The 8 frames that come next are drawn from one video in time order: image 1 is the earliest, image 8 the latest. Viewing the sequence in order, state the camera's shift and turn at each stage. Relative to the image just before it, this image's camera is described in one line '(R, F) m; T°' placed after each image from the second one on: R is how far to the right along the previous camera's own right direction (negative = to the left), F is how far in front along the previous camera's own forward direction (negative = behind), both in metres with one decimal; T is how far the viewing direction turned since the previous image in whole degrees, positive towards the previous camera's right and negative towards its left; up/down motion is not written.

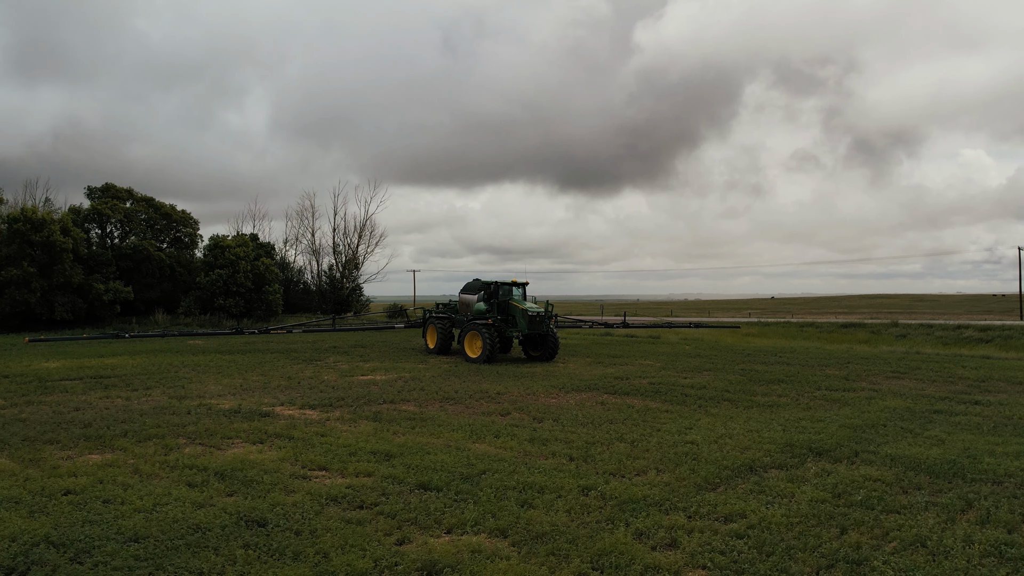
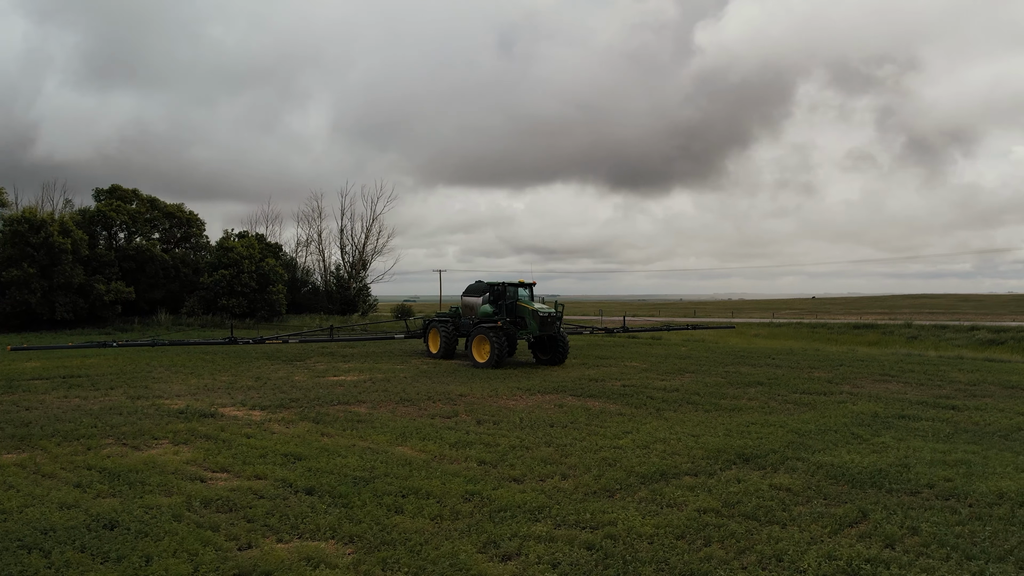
(+1.4, +0.1) m; -3°
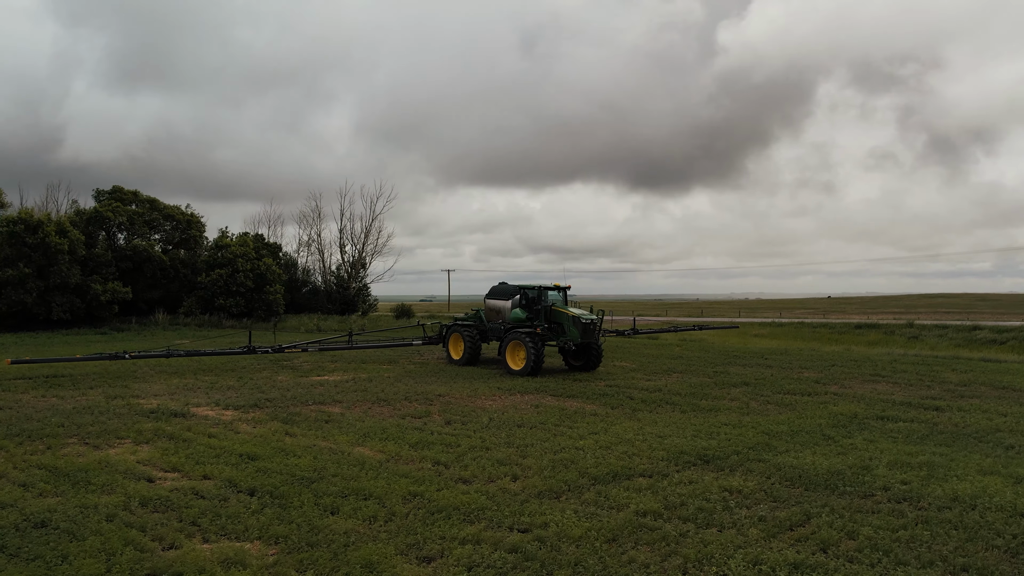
(+0.7, 0.0) m; -1°
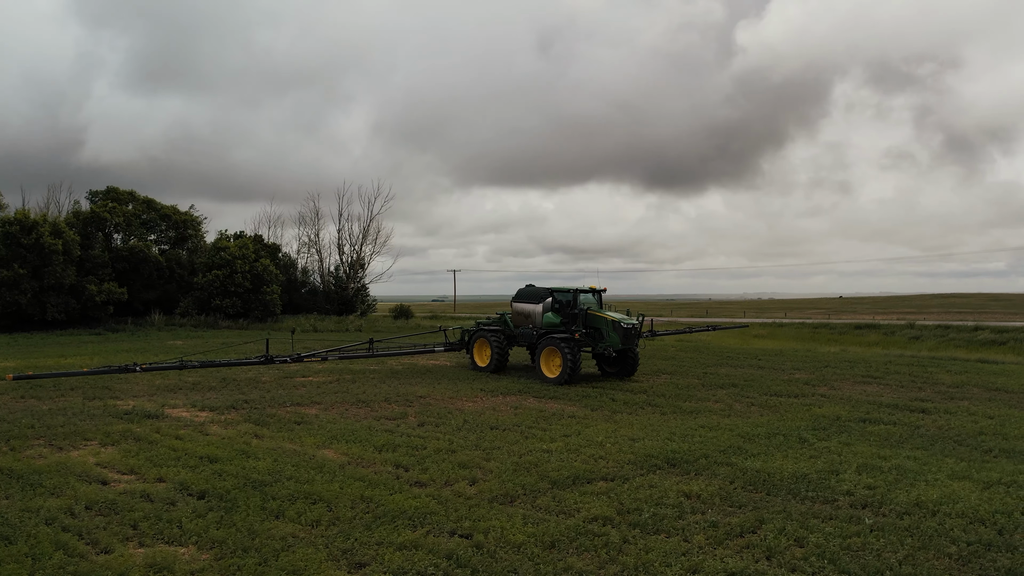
(+0.5, +0.1) m; -1°
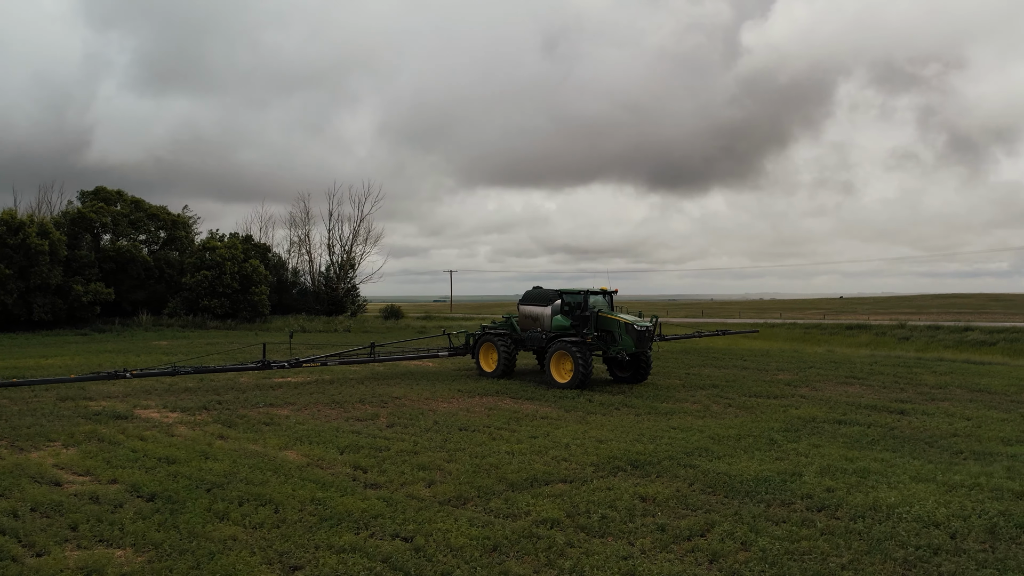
(+0.5, 0.0) m; 0°
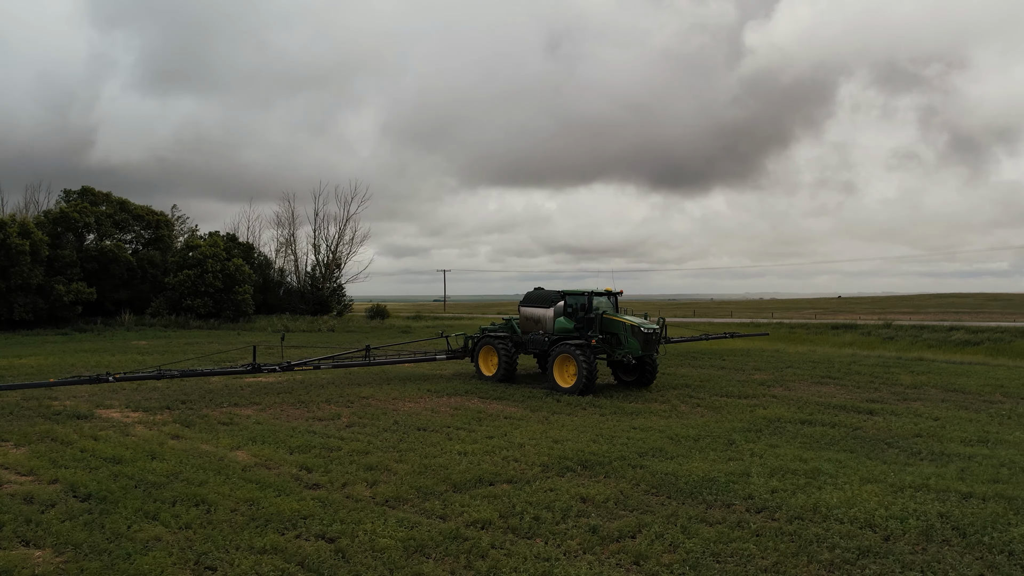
(+0.6, 0.0) m; 0°
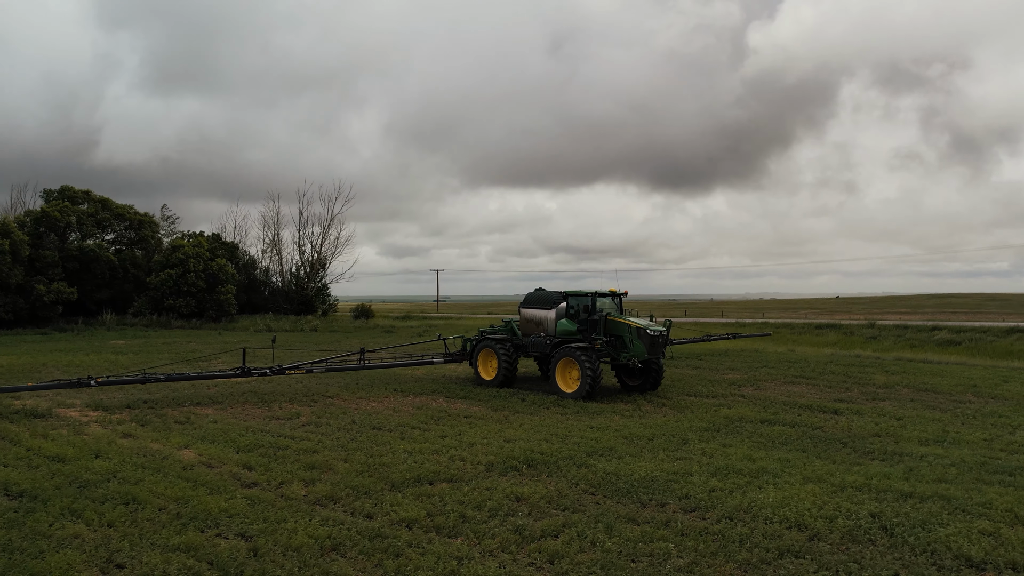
(+0.7, 0.0) m; 0°
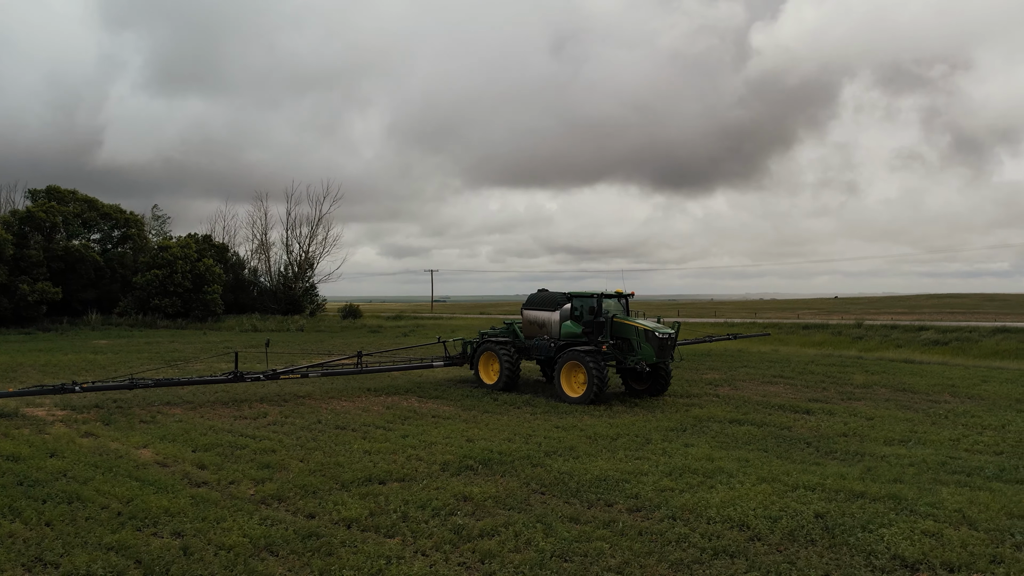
(+0.5, 0.0) m; 0°
